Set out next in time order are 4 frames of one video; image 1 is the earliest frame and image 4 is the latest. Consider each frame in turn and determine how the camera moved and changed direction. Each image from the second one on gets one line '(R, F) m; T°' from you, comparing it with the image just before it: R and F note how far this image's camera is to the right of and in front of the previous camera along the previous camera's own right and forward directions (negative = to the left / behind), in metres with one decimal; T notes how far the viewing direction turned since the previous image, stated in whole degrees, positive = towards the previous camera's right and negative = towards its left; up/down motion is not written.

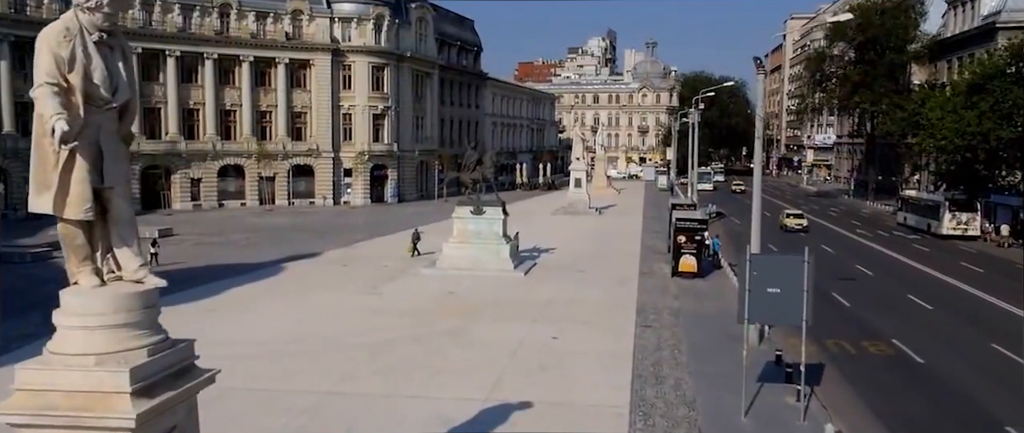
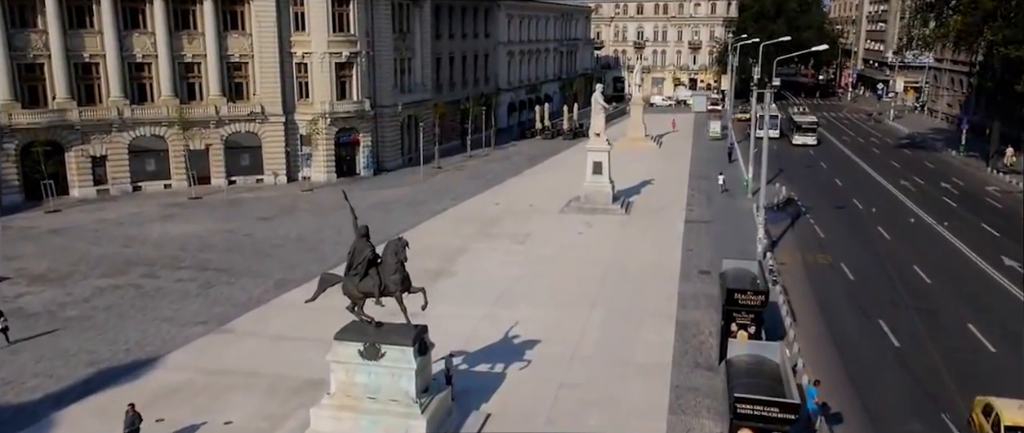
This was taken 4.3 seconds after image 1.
(+2.5, +14.2) m; -3°
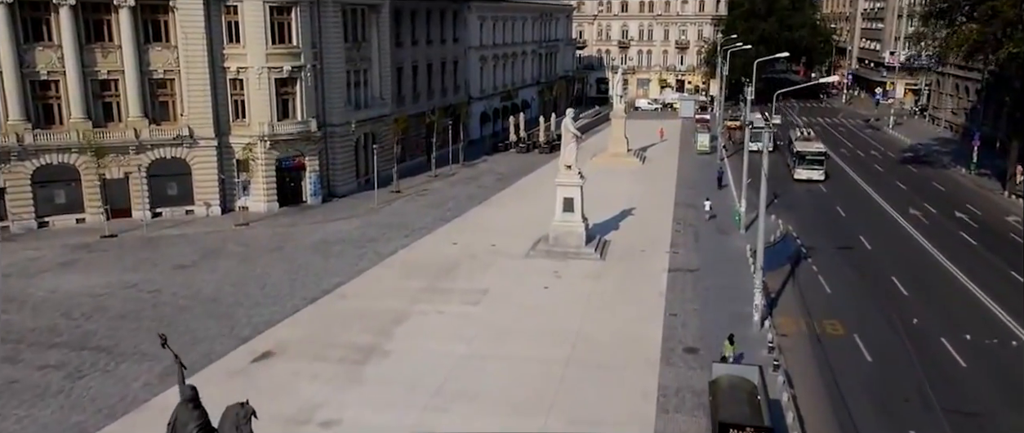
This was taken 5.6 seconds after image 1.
(+1.3, +5.2) m; +1°
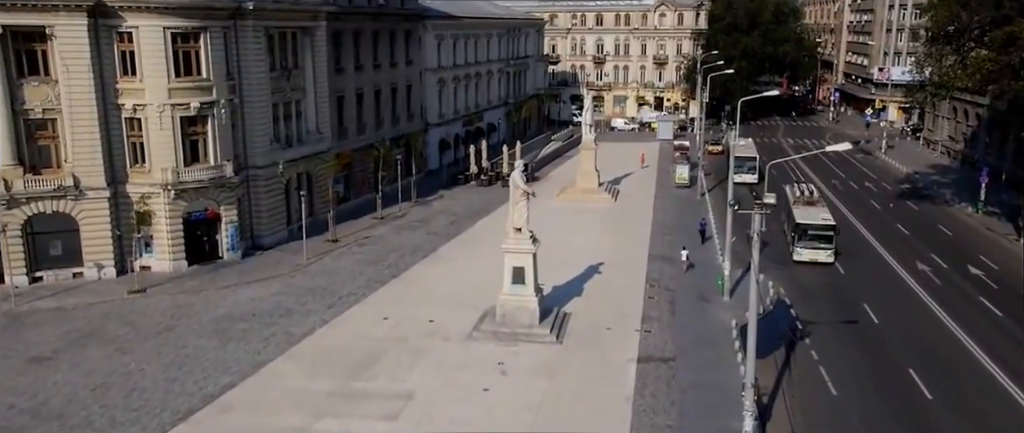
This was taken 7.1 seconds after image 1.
(+1.6, +5.9) m; +1°
